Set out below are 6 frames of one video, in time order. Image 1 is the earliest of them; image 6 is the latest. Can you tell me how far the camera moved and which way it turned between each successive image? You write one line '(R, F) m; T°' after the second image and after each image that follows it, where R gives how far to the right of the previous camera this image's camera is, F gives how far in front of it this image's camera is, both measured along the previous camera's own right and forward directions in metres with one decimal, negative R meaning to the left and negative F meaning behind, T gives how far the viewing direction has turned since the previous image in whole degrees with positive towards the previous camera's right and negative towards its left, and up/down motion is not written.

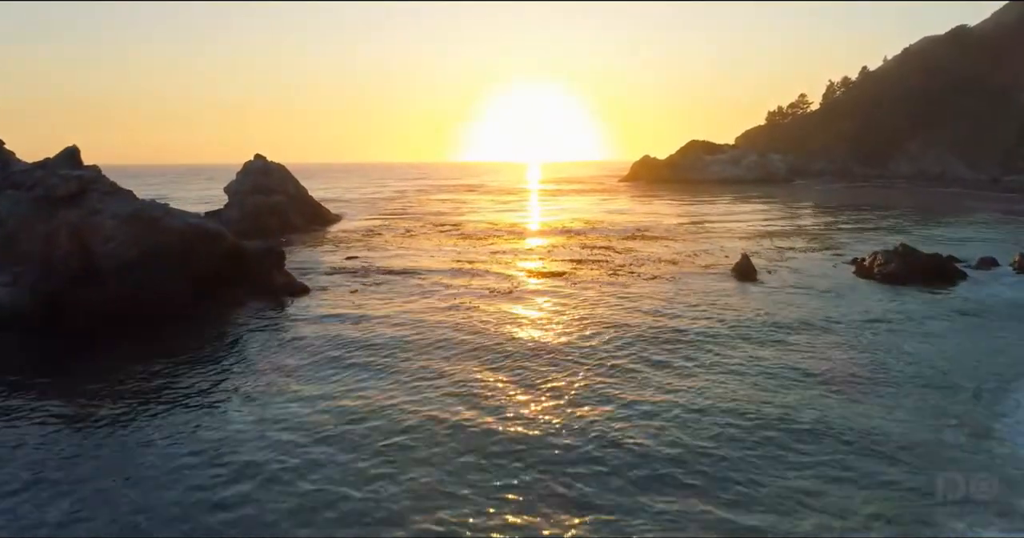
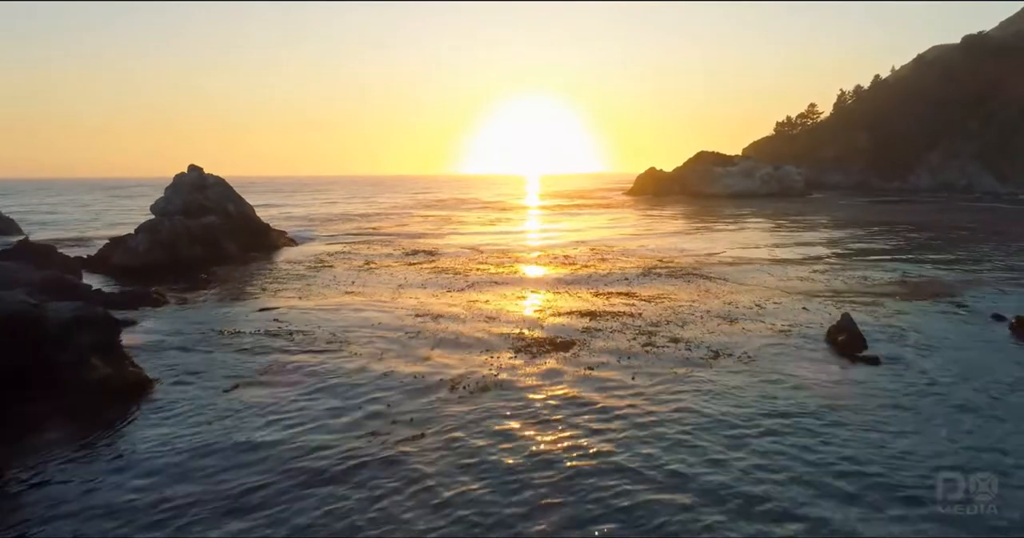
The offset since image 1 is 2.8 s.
(+0.4, +8.6) m; 0°
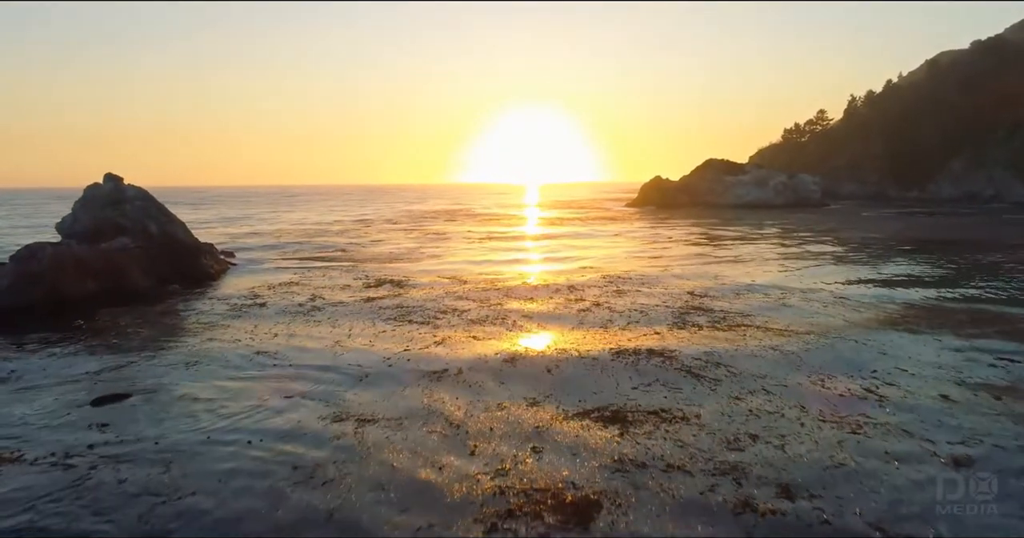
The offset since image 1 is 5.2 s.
(+0.3, +7.4) m; 0°
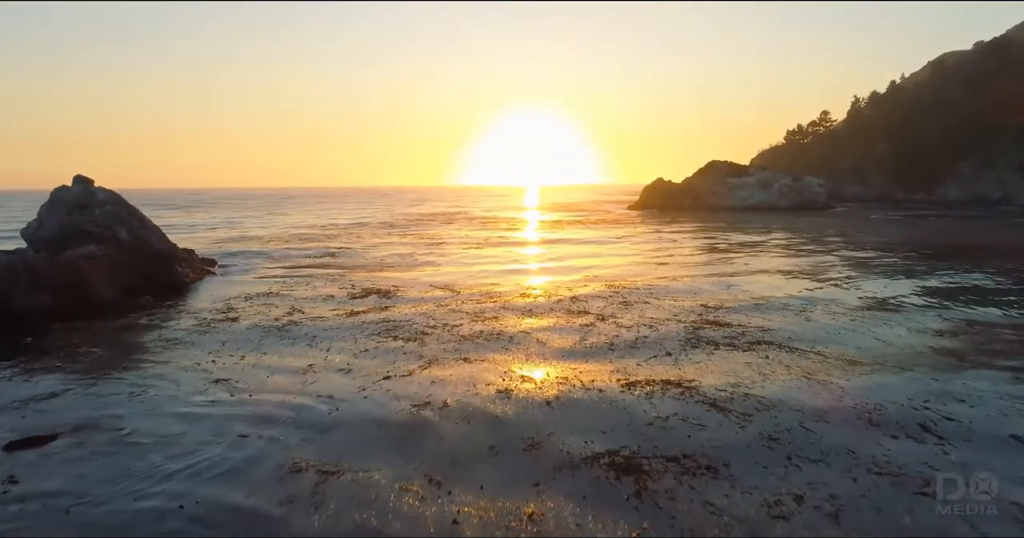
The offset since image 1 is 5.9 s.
(+0.1, +2.0) m; 0°
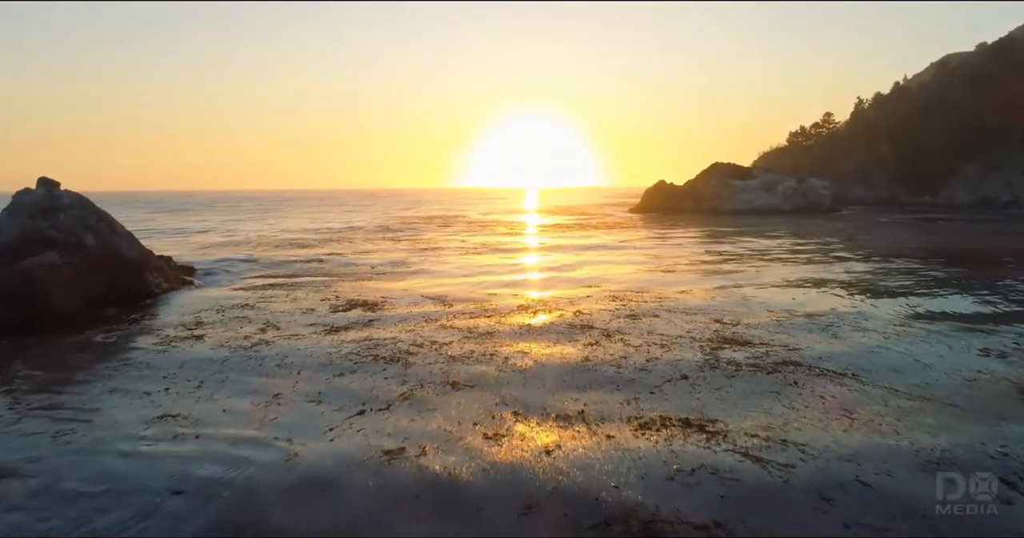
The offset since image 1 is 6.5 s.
(+0.1, +2.0) m; 0°
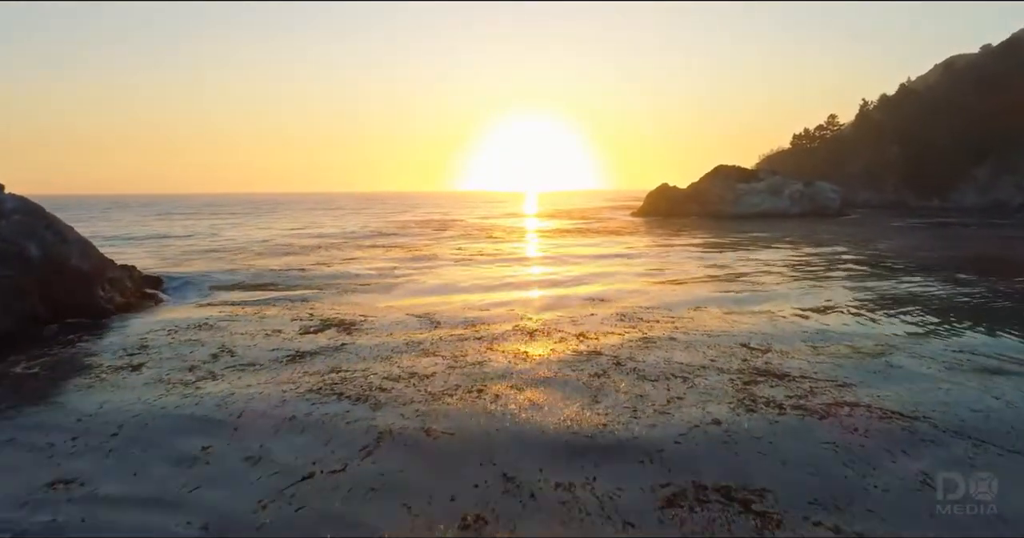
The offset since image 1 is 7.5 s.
(+0.2, +2.9) m; 0°
